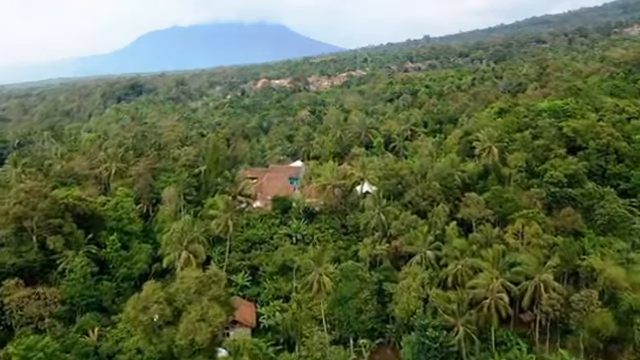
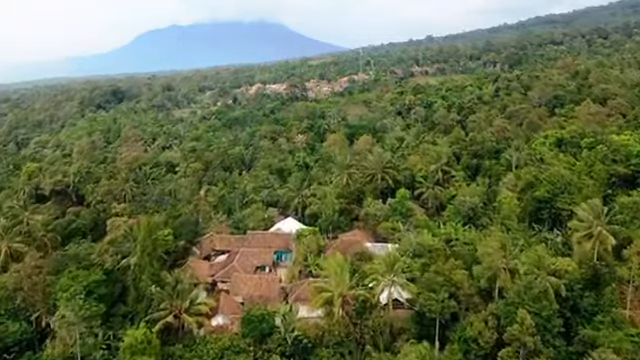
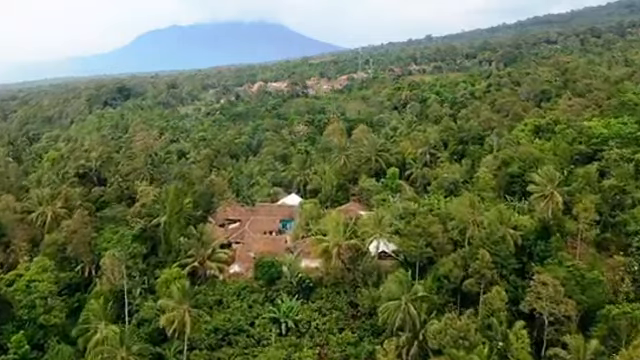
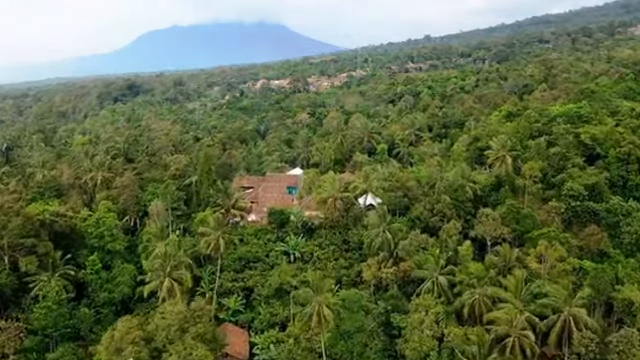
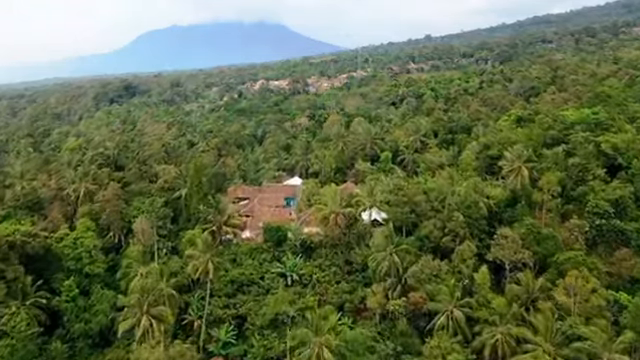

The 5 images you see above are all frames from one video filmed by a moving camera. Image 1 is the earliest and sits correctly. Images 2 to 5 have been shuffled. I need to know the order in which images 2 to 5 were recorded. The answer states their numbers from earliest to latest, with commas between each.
4, 5, 3, 2
